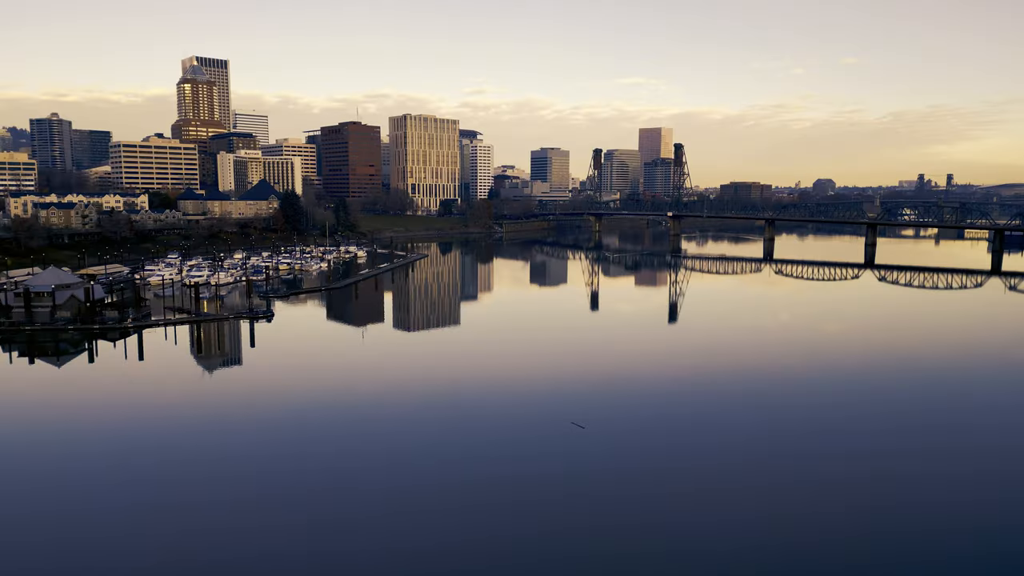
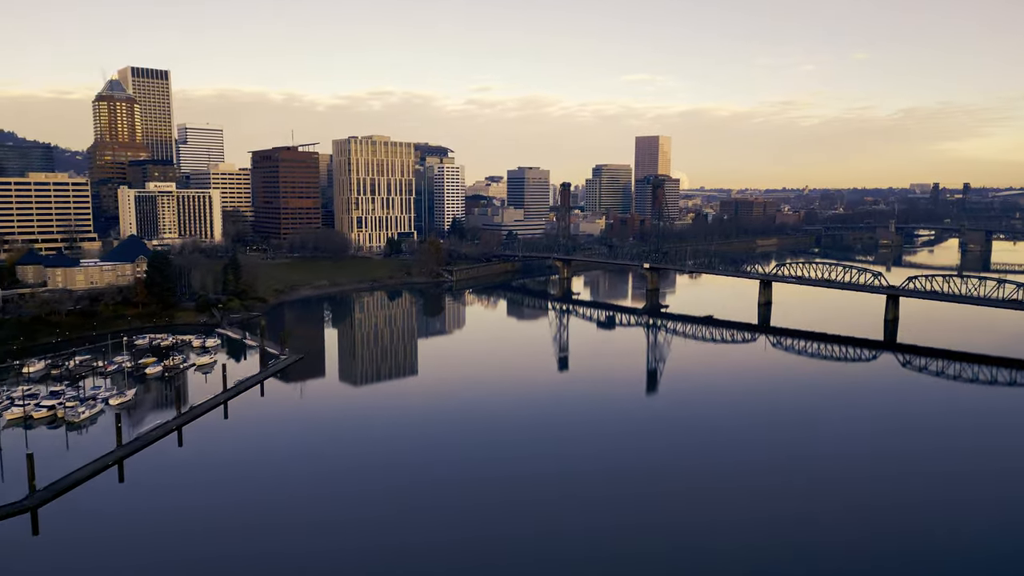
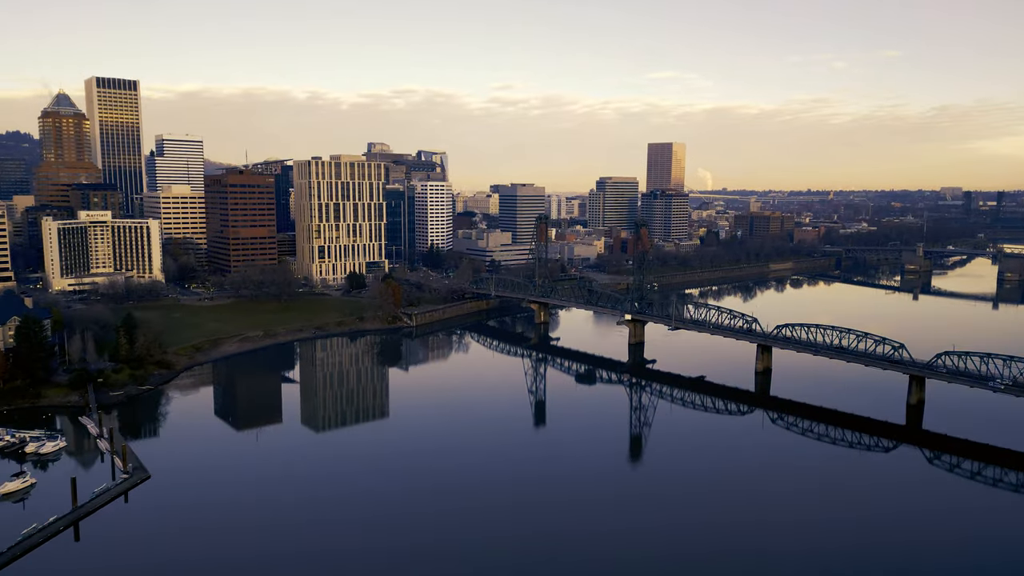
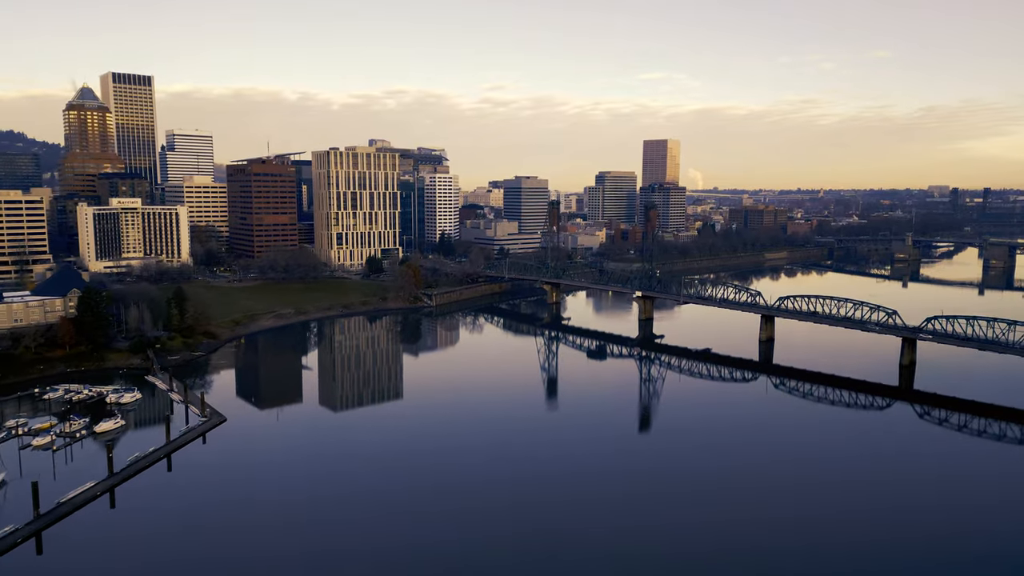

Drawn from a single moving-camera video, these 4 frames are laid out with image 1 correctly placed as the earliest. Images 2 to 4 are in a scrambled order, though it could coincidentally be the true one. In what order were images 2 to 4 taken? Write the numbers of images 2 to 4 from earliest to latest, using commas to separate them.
2, 4, 3
